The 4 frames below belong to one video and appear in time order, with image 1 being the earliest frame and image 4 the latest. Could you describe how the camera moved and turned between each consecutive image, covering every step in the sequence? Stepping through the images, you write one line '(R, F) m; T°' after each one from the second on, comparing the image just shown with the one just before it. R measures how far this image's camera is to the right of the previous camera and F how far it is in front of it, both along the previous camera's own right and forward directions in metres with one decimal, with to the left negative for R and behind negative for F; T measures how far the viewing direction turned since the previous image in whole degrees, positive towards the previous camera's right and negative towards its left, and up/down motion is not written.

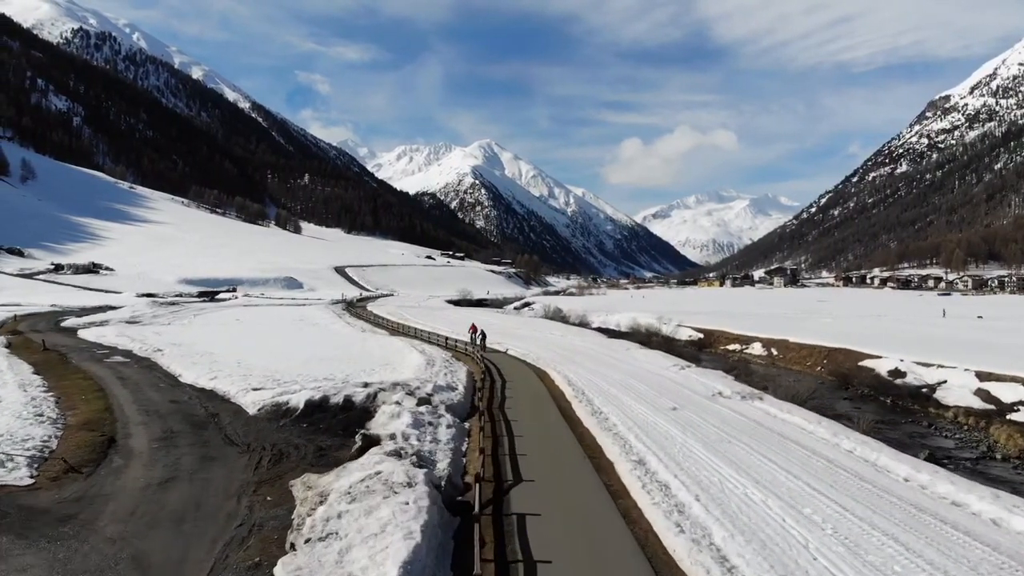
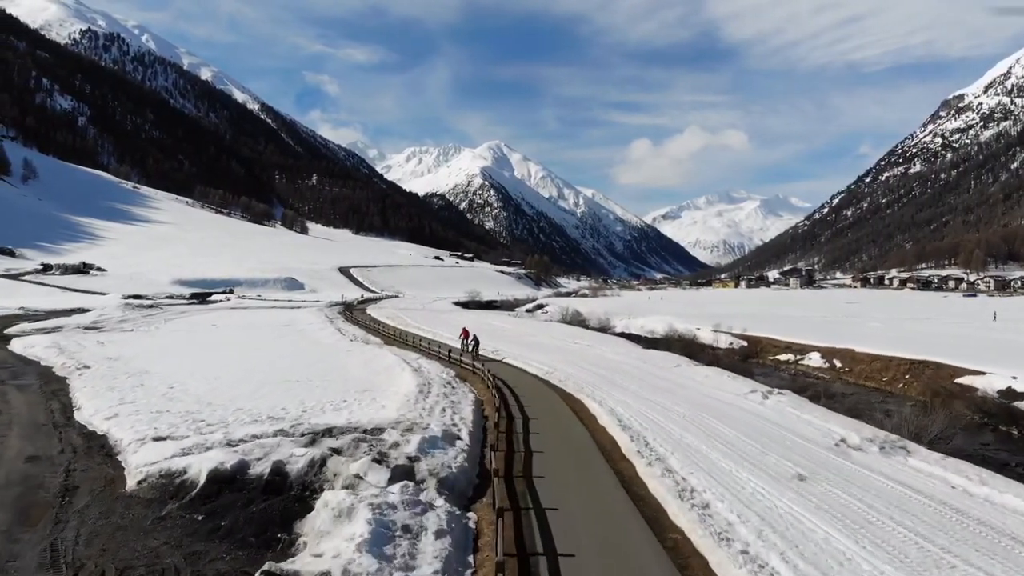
(-0.5, +7.9) m; -1°
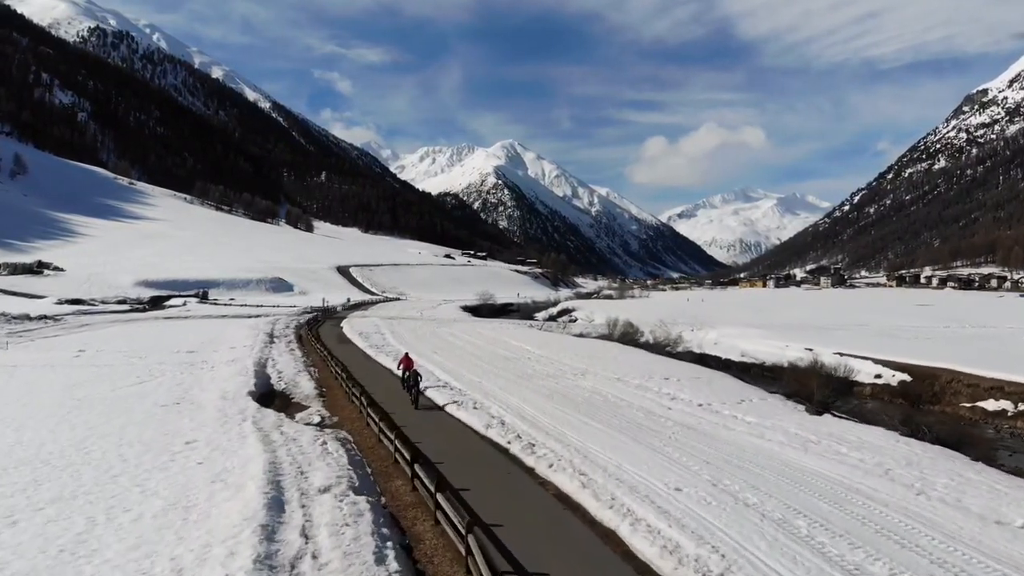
(-0.9, +19.1) m; -1°
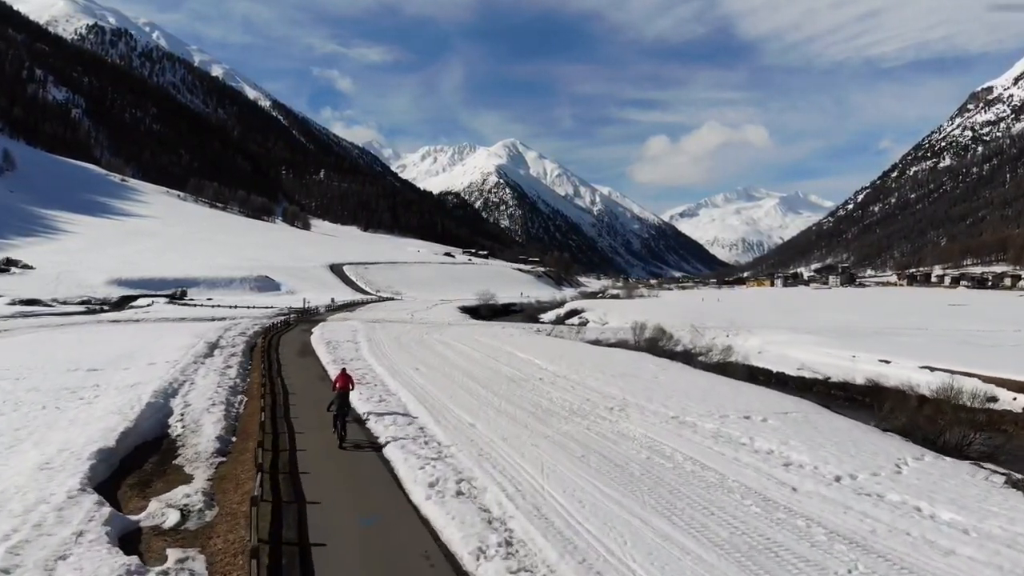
(-0.2, +8.3) m; 0°
